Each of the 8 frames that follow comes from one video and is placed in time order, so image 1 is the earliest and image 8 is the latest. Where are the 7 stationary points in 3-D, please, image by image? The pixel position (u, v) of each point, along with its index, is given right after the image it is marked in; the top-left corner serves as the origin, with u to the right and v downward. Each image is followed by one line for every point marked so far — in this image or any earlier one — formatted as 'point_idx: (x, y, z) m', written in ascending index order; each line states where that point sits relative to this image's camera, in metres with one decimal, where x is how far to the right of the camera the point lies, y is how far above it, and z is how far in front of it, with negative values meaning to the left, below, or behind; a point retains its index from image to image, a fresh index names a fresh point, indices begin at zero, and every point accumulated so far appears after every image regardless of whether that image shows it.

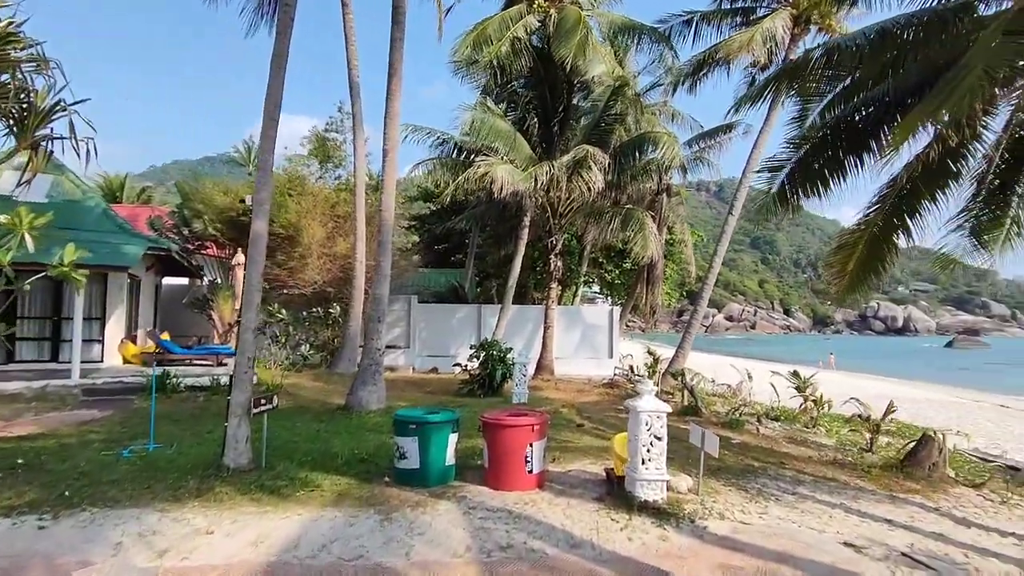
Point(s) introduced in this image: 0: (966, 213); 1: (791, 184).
0: (+6.6, +1.0, +8.5) m
1: (+4.1, +1.5, +8.5) m
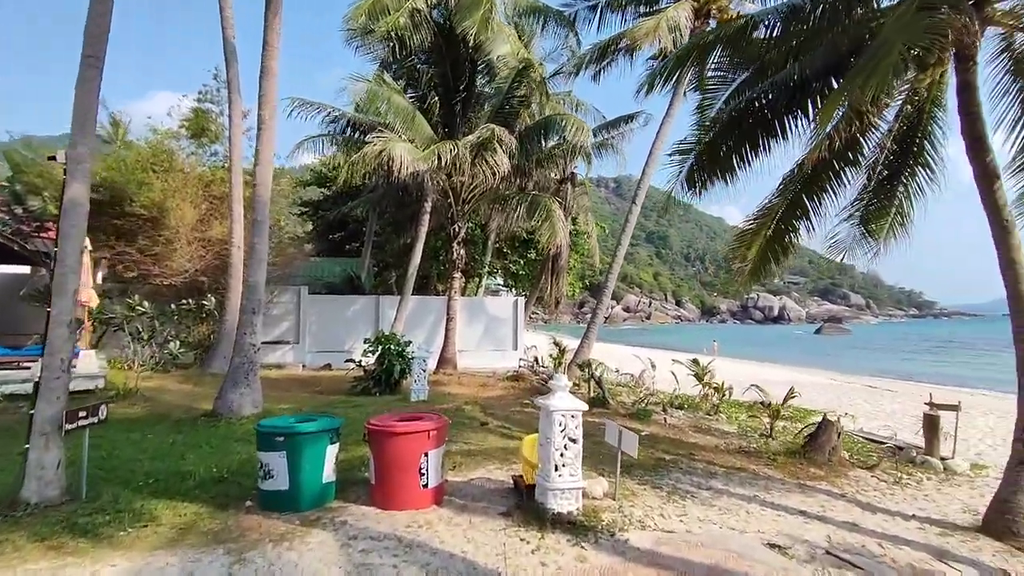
0: (+5.2, +1.2, +8.7) m
1: (+2.7, +1.7, +8.3) m
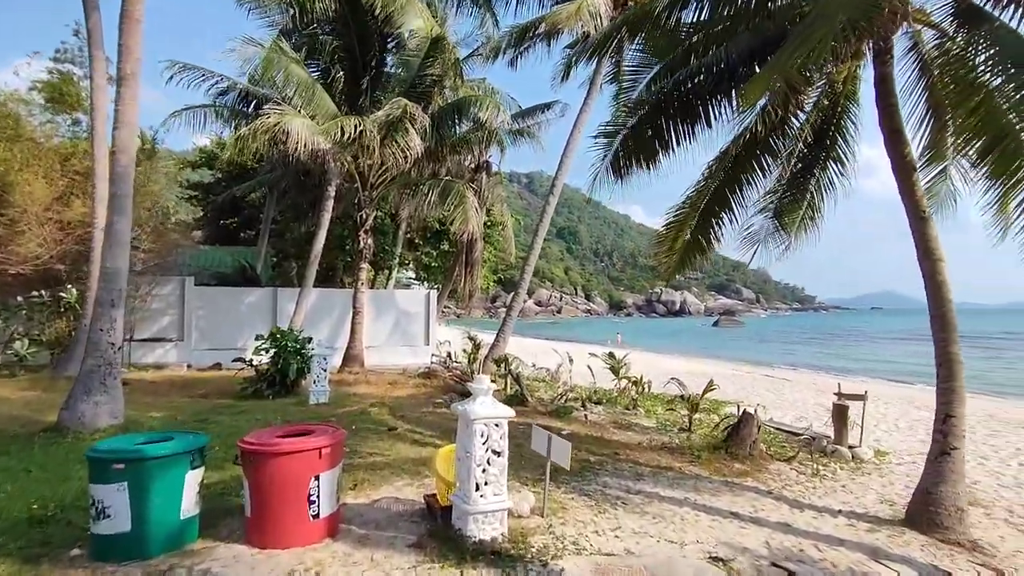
0: (+3.9, +1.4, +8.7) m
1: (+1.5, +1.8, +7.9) m
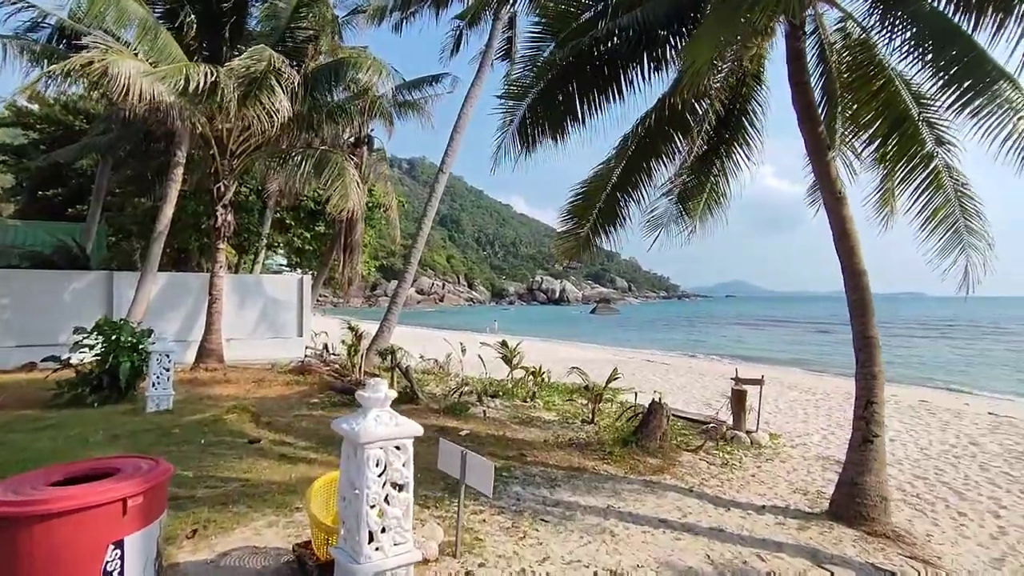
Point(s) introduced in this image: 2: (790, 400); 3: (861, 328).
0: (+2.4, +1.6, +8.4) m
1: (+0.2, +2.1, +7.1) m
2: (+5.9, -2.4, +12.2) m
3: (+3.1, -0.4, +5.2) m
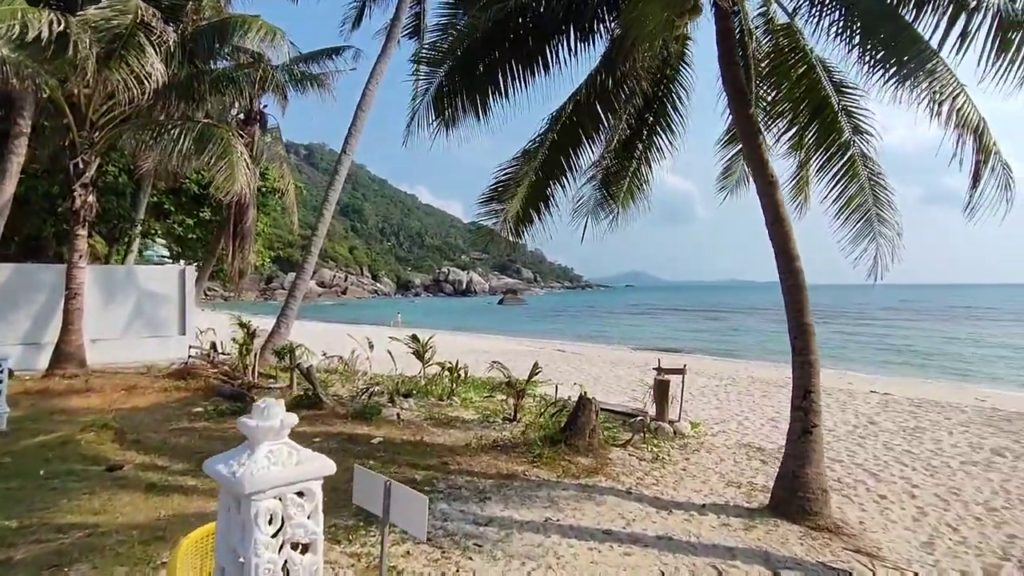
0: (+1.2, +1.7, +8.0) m
1: (-0.7, +2.2, +6.4) m
2: (+4.1, -2.1, +12.4) m
3: (+2.5, -0.2, +5.1) m
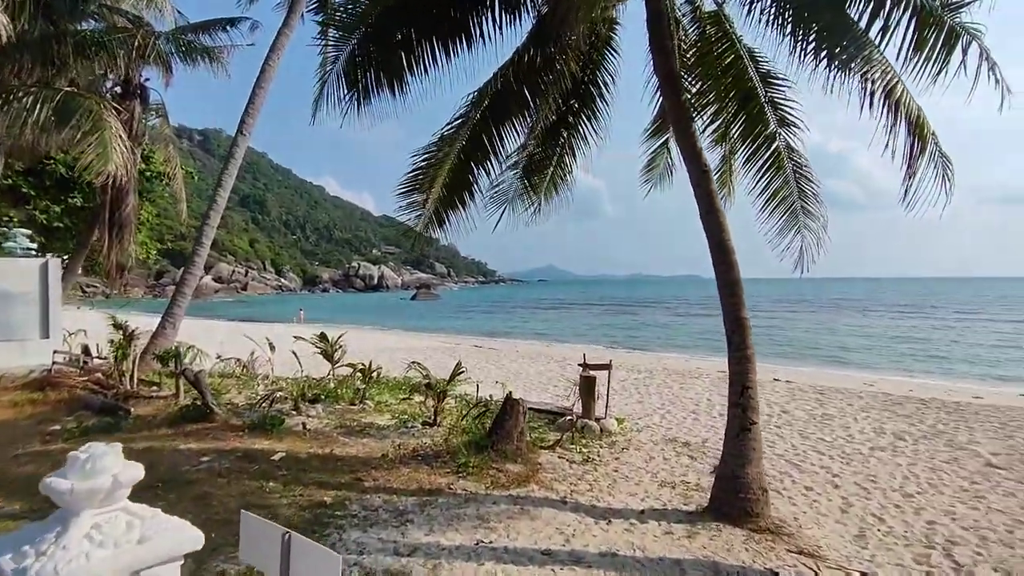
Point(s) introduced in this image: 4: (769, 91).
0: (+0.1, +1.8, +7.6) m
1: (-1.5, +2.2, +5.7) m
2: (+2.3, -2.0, +12.4) m
3: (+1.9, -0.2, +4.9) m
4: (+2.9, +2.2, +6.4) m
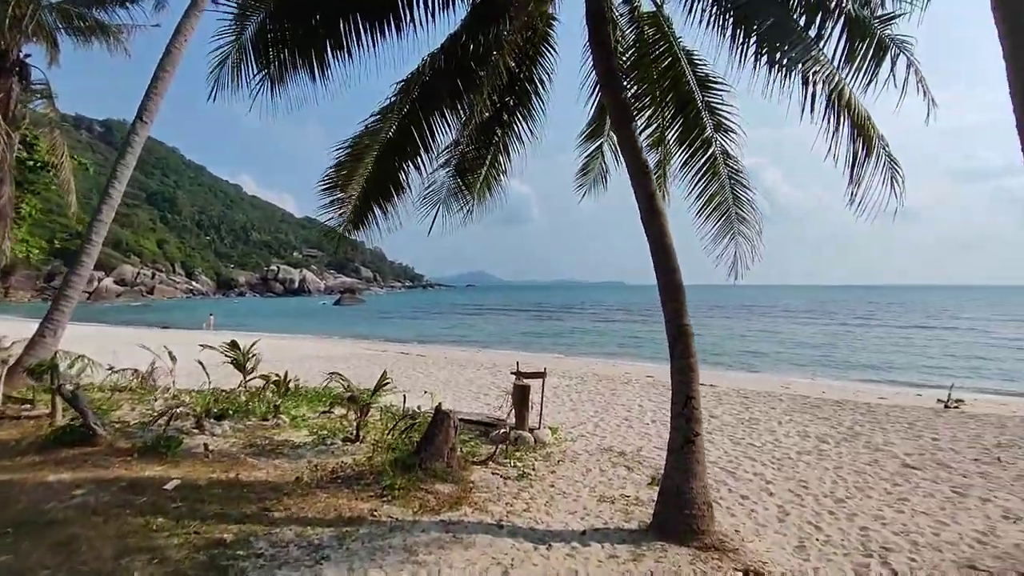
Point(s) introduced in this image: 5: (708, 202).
0: (-0.7, +1.8, +7.2) m
1: (-2.1, +2.2, +5.1) m
2: (+0.9, -2.1, +12.2) m
3: (+1.3, -0.2, +4.7) m
4: (+2.1, +2.1, +6.3) m
5: (+2.2, +1.0, +6.6) m
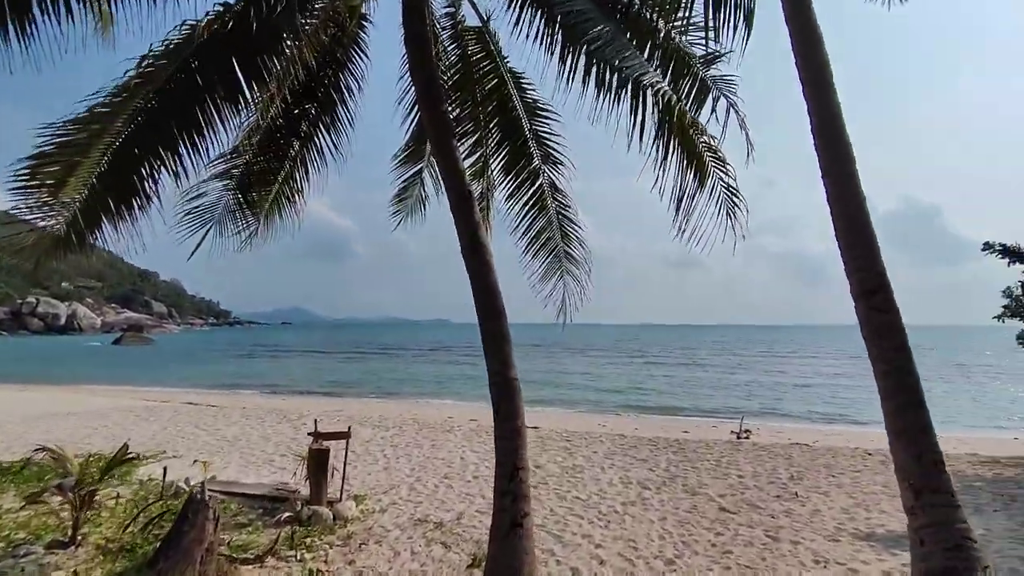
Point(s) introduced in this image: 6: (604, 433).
0: (-2.8, +1.4, +5.8) m
1: (-3.5, +1.9, +3.4) m
2: (-2.7, -2.9, +10.8) m
3: (-0.1, -0.5, +3.9) m
4: (+0.2, +1.7, +5.9) m
5: (+0.2, +0.5, +6.0) m
6: (+2.2, -3.4, +13.7) m
